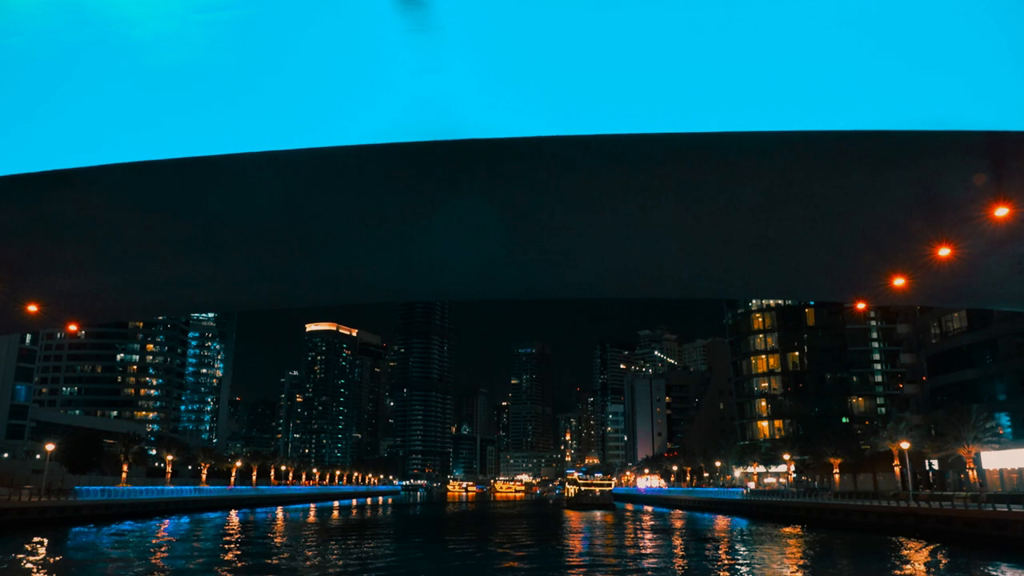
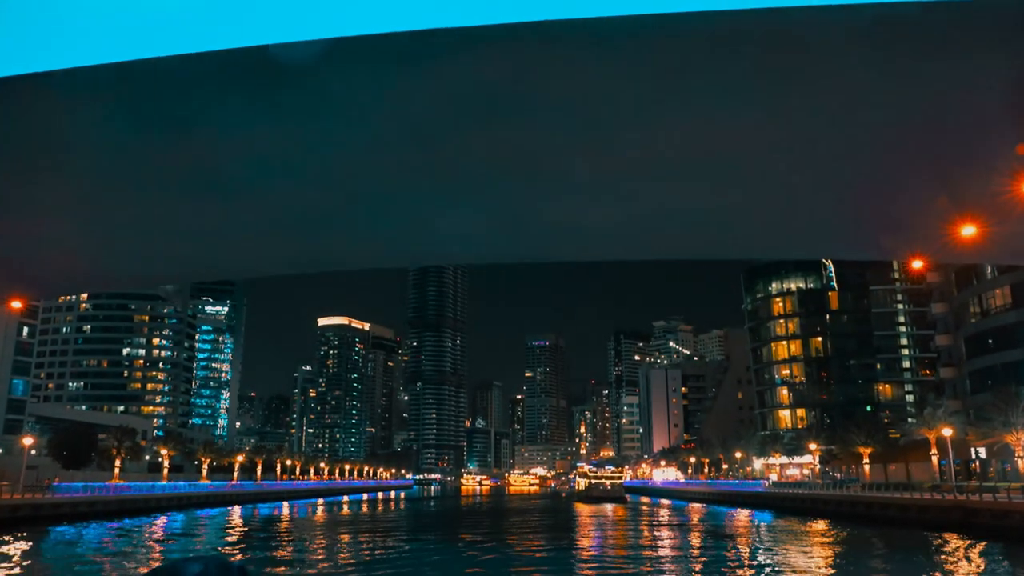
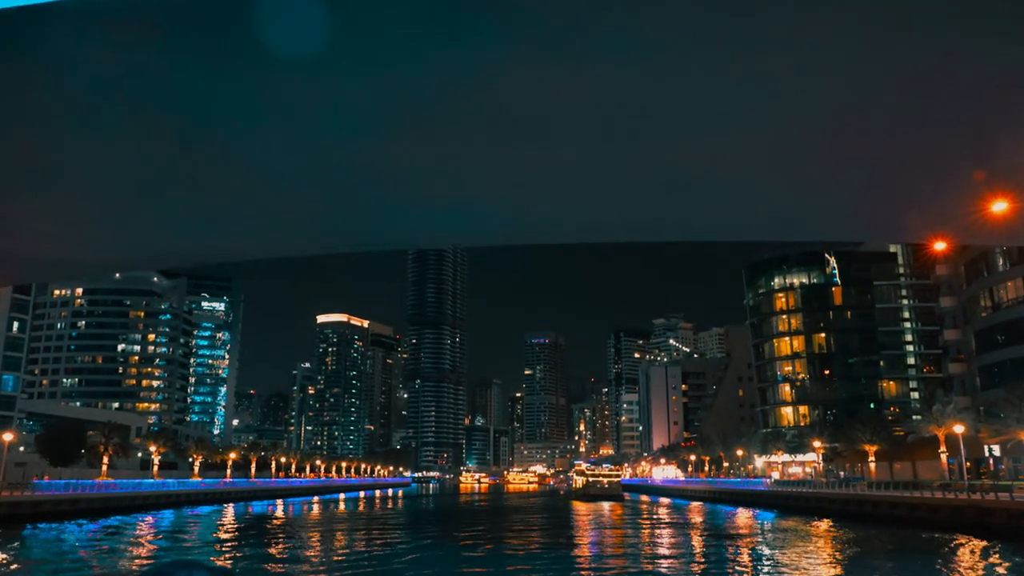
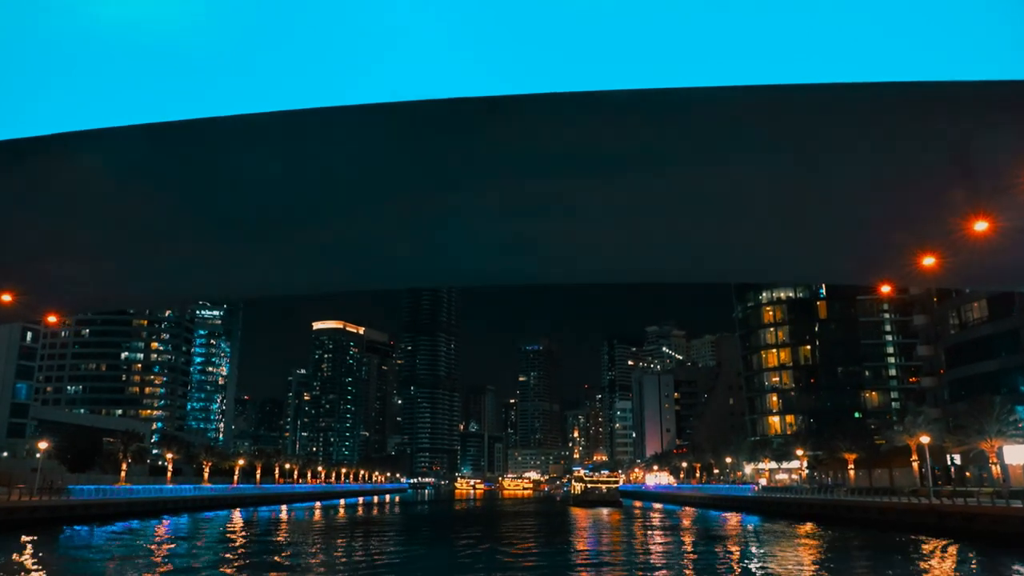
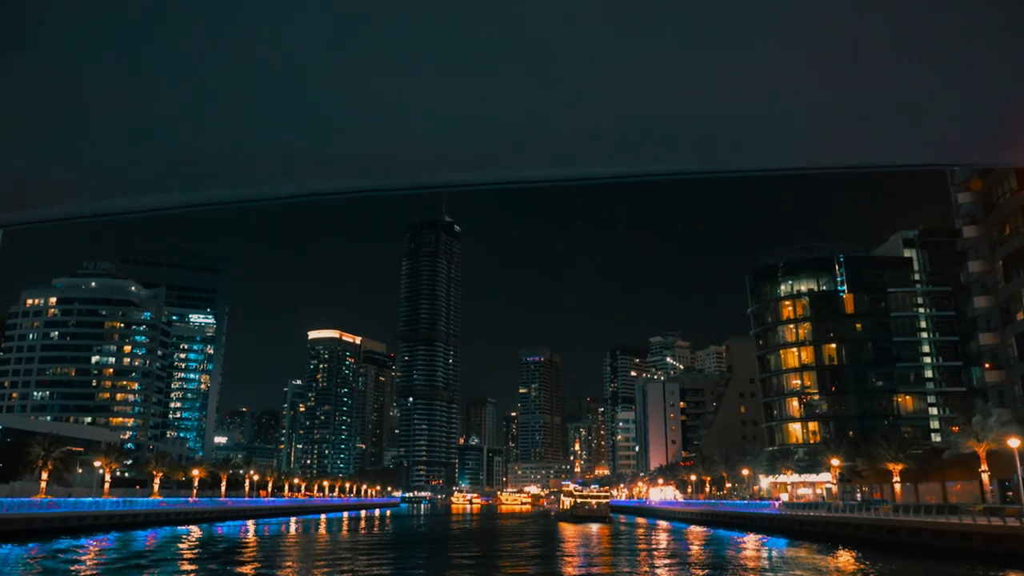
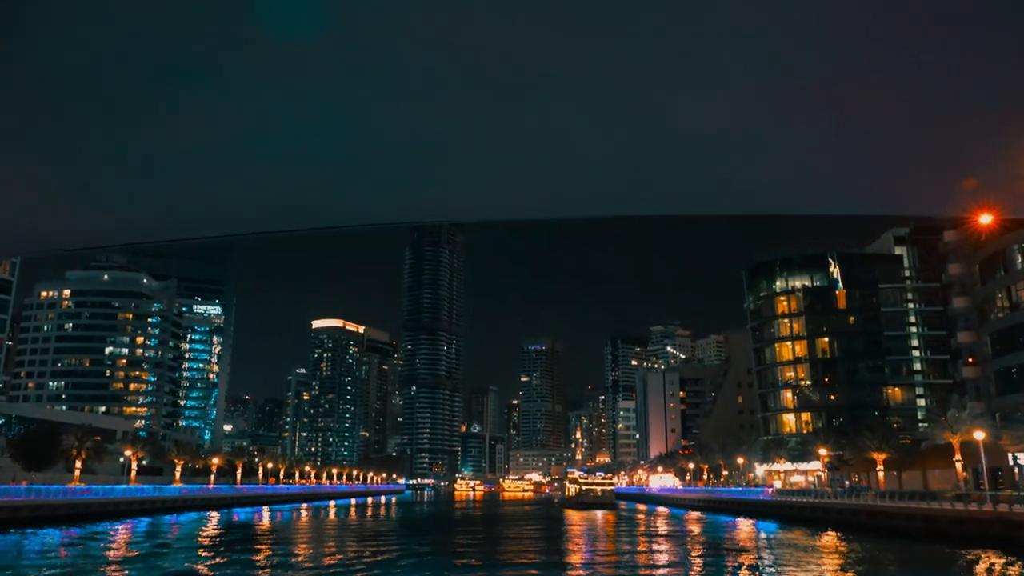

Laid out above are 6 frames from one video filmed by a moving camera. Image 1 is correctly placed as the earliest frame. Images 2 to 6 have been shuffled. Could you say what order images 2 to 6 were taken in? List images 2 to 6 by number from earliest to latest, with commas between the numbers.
4, 2, 3, 6, 5
